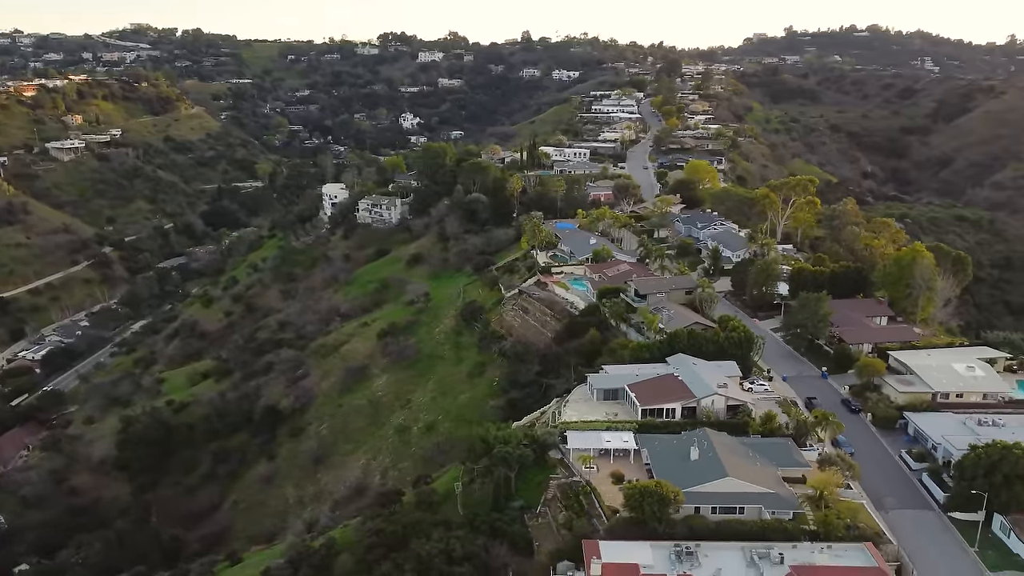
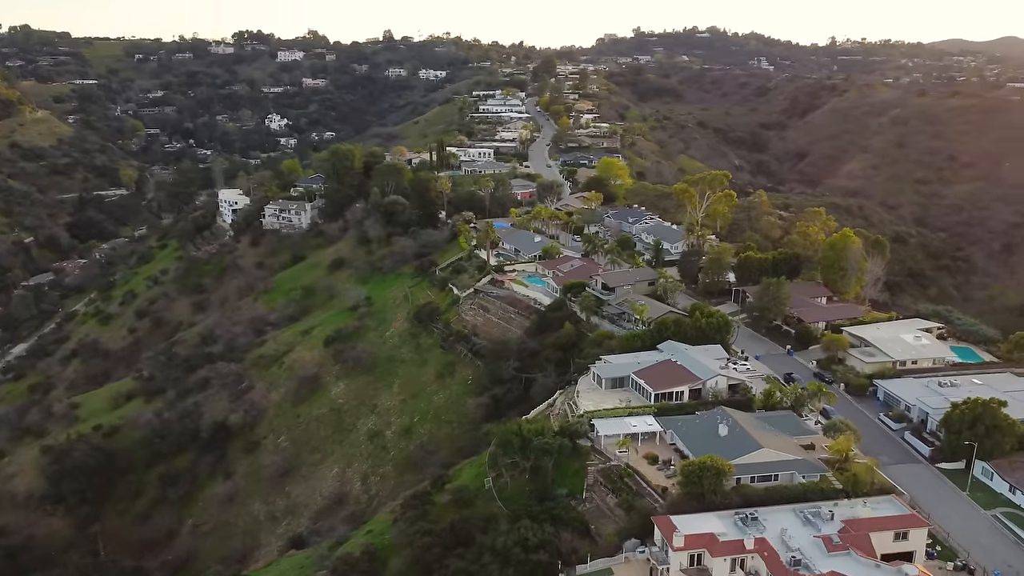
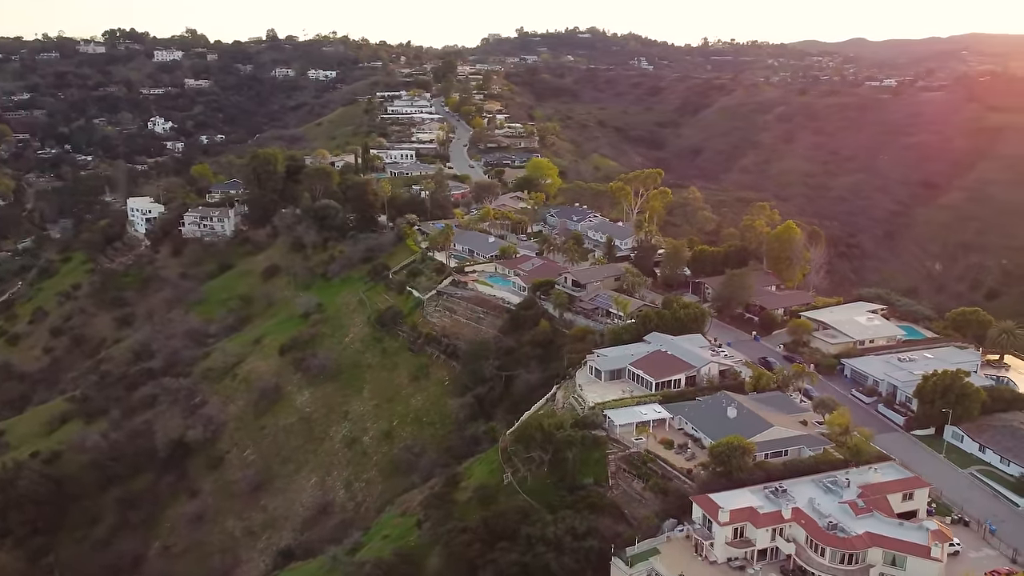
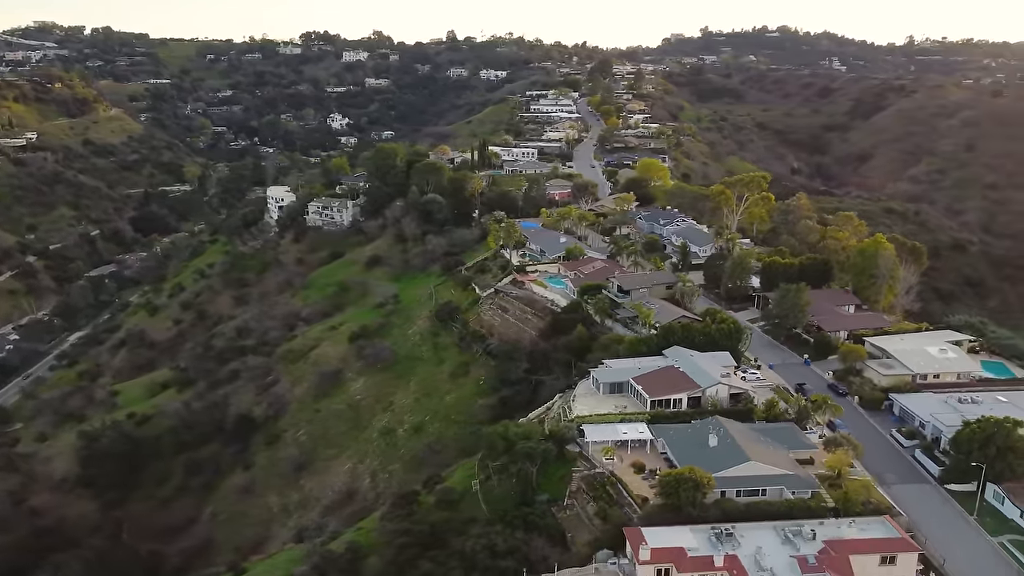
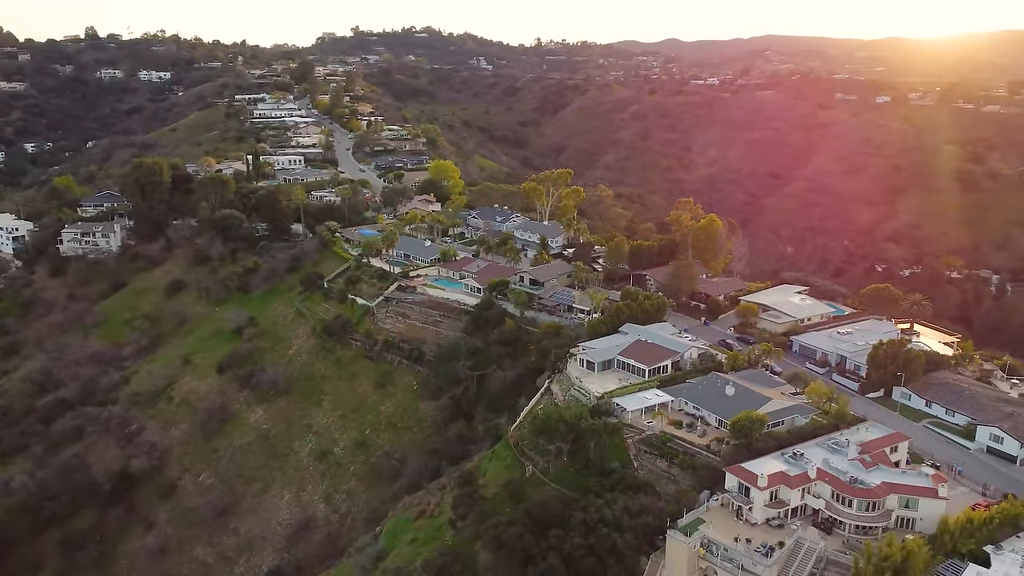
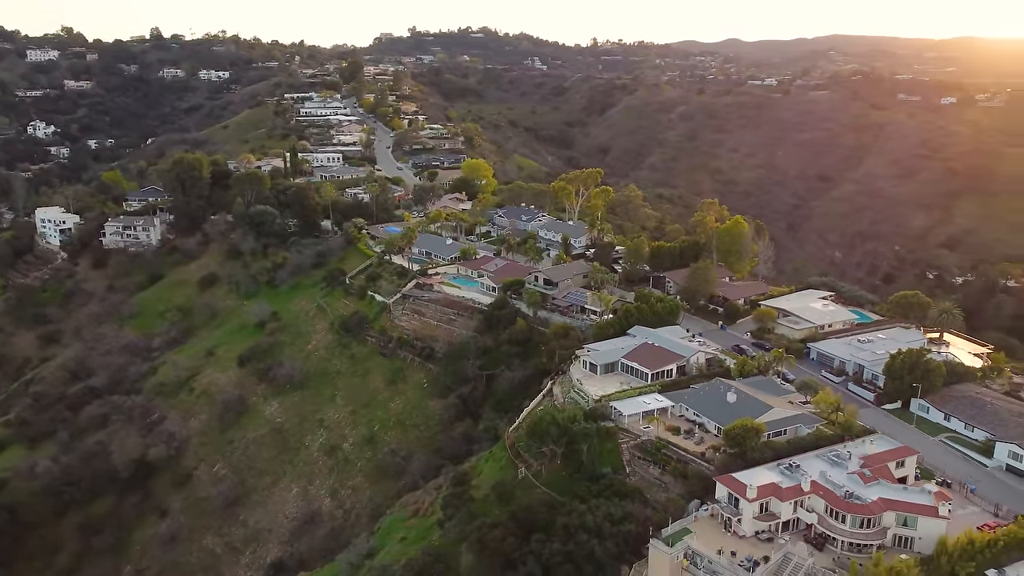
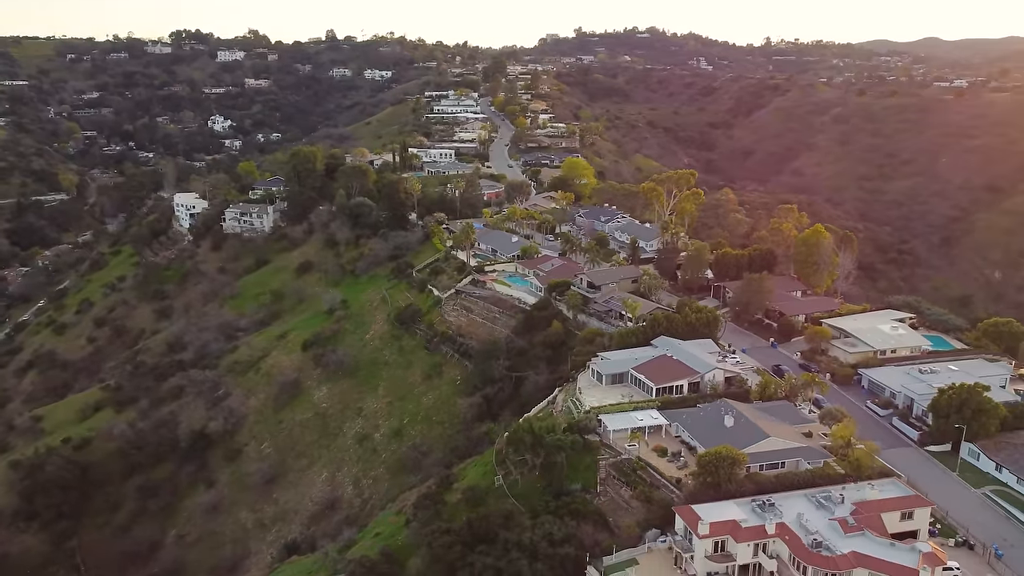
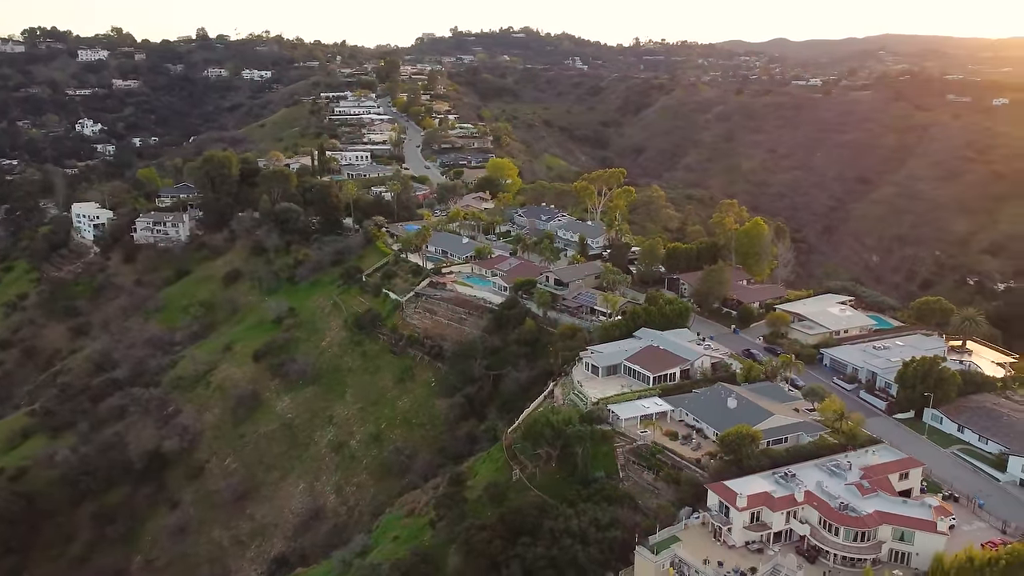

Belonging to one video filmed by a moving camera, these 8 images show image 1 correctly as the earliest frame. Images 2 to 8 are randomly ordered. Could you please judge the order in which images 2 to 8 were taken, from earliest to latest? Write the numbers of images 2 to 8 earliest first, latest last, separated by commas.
4, 2, 7, 3, 8, 6, 5
